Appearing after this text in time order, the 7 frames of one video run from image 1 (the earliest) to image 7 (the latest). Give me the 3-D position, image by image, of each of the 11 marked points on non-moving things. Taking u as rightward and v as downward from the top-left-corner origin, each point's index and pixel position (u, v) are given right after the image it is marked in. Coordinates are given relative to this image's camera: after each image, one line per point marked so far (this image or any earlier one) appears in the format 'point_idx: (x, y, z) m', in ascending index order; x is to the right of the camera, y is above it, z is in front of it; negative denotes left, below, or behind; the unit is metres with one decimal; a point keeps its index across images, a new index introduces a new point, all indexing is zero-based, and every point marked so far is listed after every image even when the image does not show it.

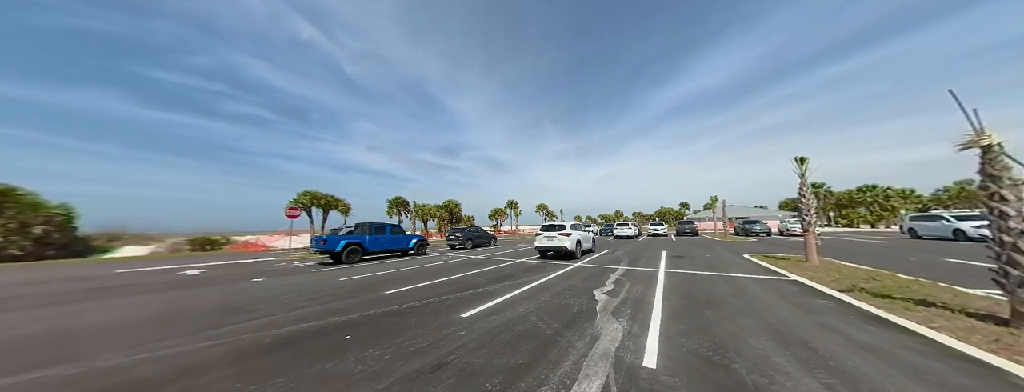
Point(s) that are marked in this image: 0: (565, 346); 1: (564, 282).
0: (+0.8, -2.3, +3.5) m
1: (+1.7, -2.8, +7.2) m
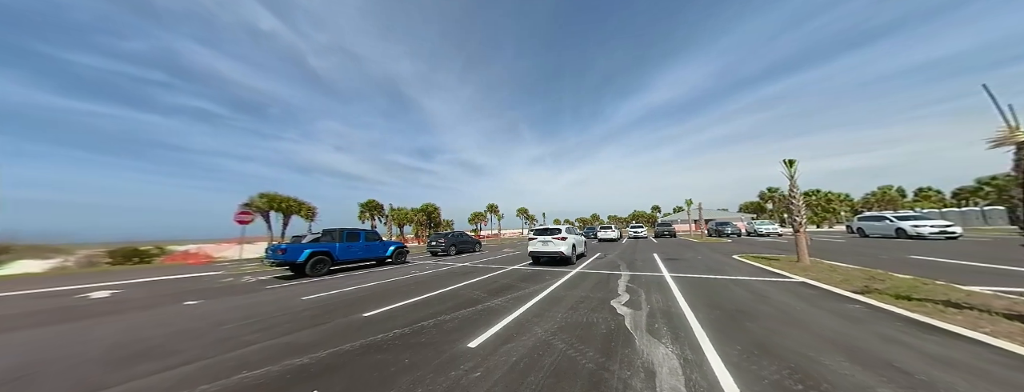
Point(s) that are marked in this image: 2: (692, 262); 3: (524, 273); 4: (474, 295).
0: (+1.2, -2.2, +2.7) m
1: (+1.8, -2.8, +6.4) m
2: (+8.9, -3.3, +11.1) m
3: (+0.6, -3.3, +9.5) m
4: (-1.0, -2.8, +6.4) m
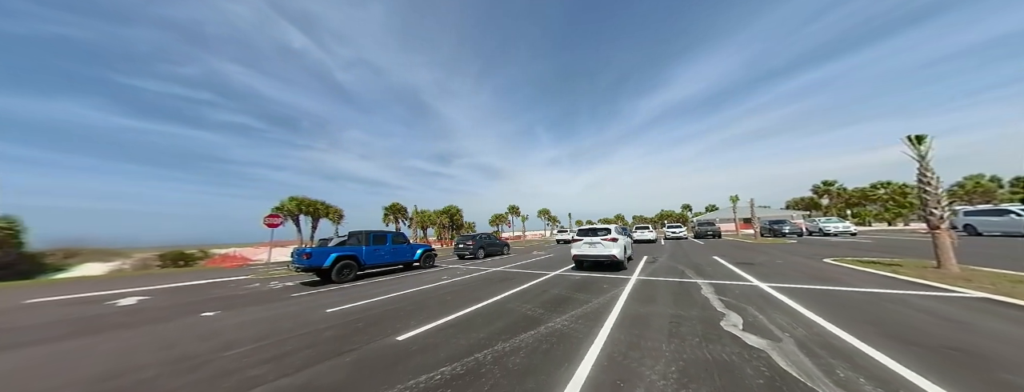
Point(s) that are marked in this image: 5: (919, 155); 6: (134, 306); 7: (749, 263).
0: (+2.4, -1.9, +1.2) m
1: (+3.2, -2.5, +4.9) m
2: (+10.7, -2.9, +9.1) m
3: (+2.2, -3.1, +8.1) m
4: (+0.4, -2.6, +5.1) m
5: (+13.5, +1.4, +7.5) m
6: (-12.4, -3.6, +7.5) m
7: (+10.8, -3.1, +10.2) m
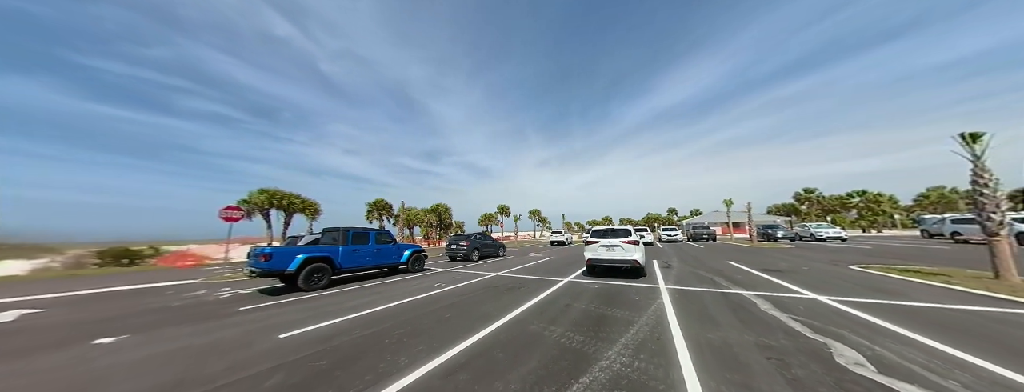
0: (+3.1, -1.8, 0.0) m
1: (+3.7, -2.3, +3.7) m
2: (+10.9, -3.0, +8.3) m
3: (+2.5, -2.9, +6.9) m
4: (+0.9, -2.4, +3.8) m
5: (+13.9, +1.3, +6.9) m
6: (-12.0, -3.1, +5.5) m
7: (+11.0, -3.1, +9.4) m
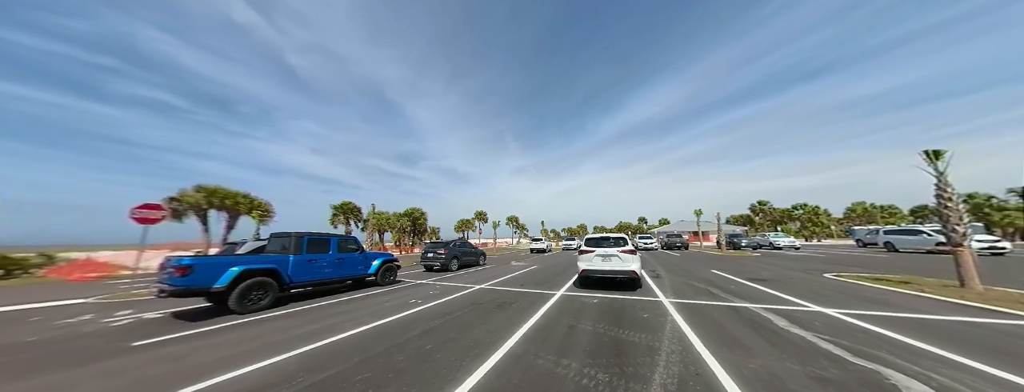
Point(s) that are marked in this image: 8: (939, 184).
0: (+3.6, -1.7, -0.6) m
1: (+3.8, -2.4, +3.2) m
2: (+10.5, -3.3, +8.4) m
3: (+2.3, -3.0, +6.1) m
4: (+1.0, -2.4, +2.9) m
5: (+13.7, +0.8, +7.4) m
6: (-12.1, -2.8, +3.3) m
7: (+10.4, -3.5, +9.5) m
8: (+13.6, +0.4, +7.2) m
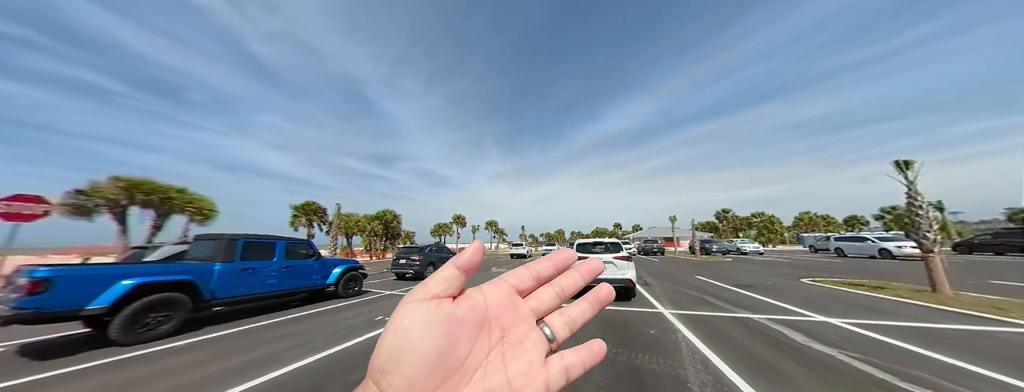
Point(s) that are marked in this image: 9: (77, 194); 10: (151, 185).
0: (+3.9, -1.6, -1.2) m
1: (+3.8, -2.4, +2.6) m
2: (+10.0, -3.6, +8.4) m
3: (+2.0, -3.0, +5.4) m
4: (+1.0, -2.3, +2.1) m
5: (+13.4, +0.6, +7.7) m
6: (-12.0, -2.4, +1.3) m
7: (+9.8, -3.8, +9.5) m
8: (+13.2, +0.1, +7.5) m
9: (-28.9, 0.0, +15.1) m
10: (-26.2, +0.7, +16.5) m
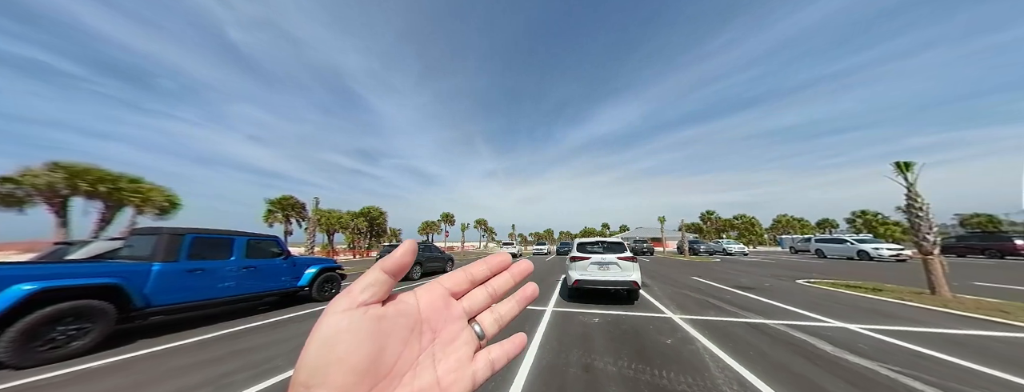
0: (+4.2, -1.5, -1.6) m
1: (+3.9, -2.3, +2.1) m
2: (+9.8, -3.6, +8.2) m
3: (+2.0, -2.9, +4.9) m
4: (+1.2, -2.1, +1.5) m
5: (+13.3, +0.5, +7.7) m
6: (-11.8, -2.0, +0.1) m
7: (+9.6, -3.8, +9.3) m
8: (+13.1, +0.1, +7.5) m
9: (-29.3, +0.7, +13.1) m
10: (-26.7, +1.4, +14.6) m
